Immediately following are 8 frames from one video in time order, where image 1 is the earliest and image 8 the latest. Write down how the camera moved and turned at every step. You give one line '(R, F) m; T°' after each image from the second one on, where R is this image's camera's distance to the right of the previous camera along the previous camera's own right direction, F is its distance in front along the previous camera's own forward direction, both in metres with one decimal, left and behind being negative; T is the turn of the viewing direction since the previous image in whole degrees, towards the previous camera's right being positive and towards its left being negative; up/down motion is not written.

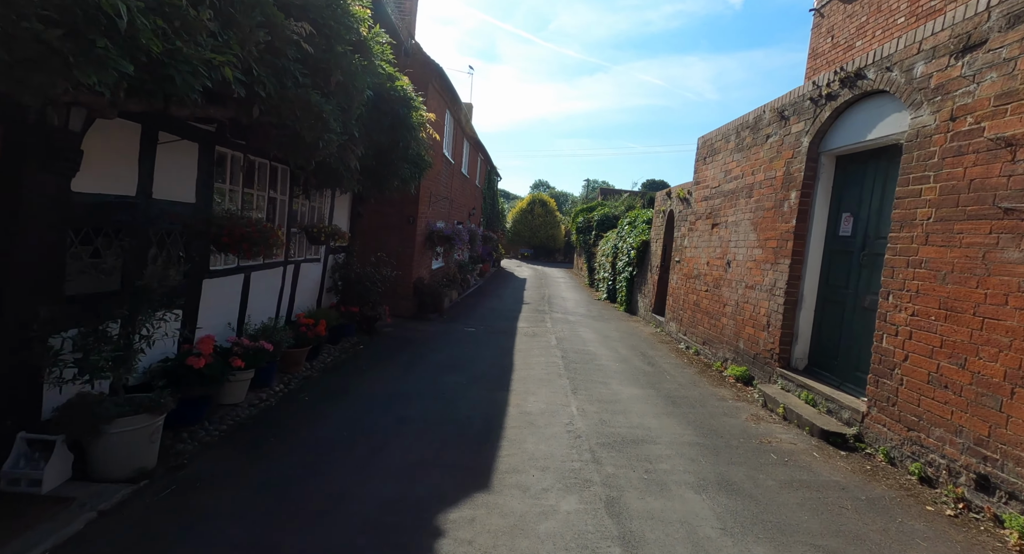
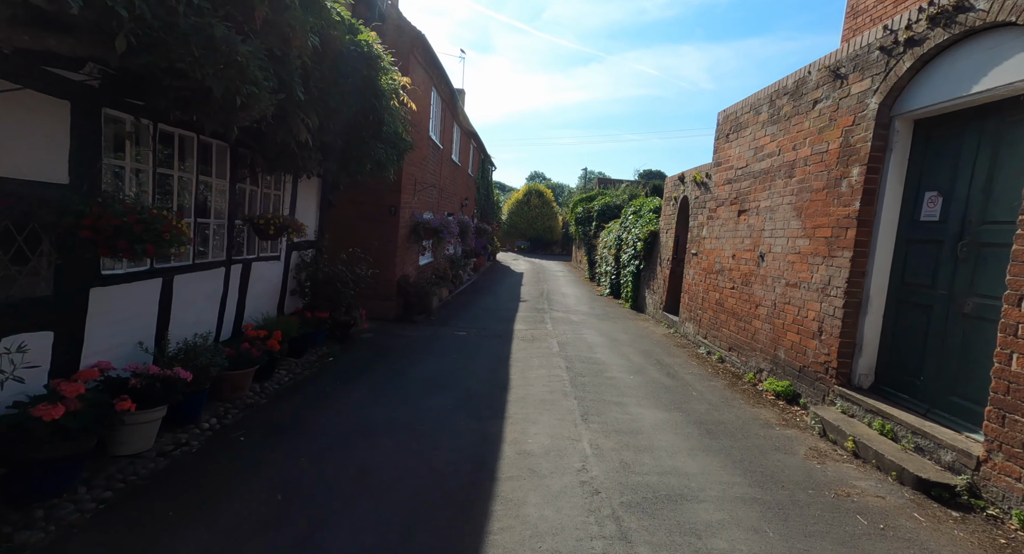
(0.0, +1.2) m; 0°
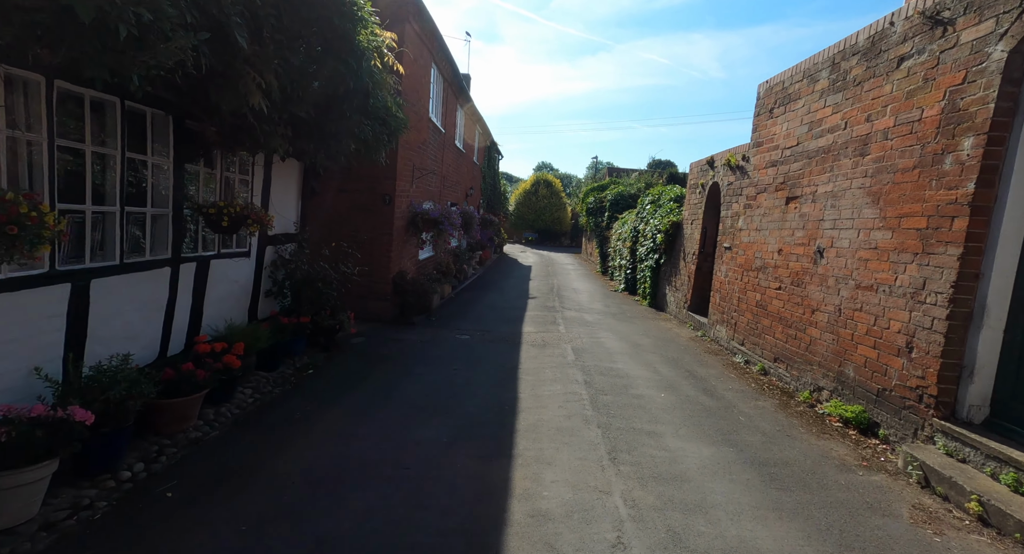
(0.0, +1.0) m; -1°
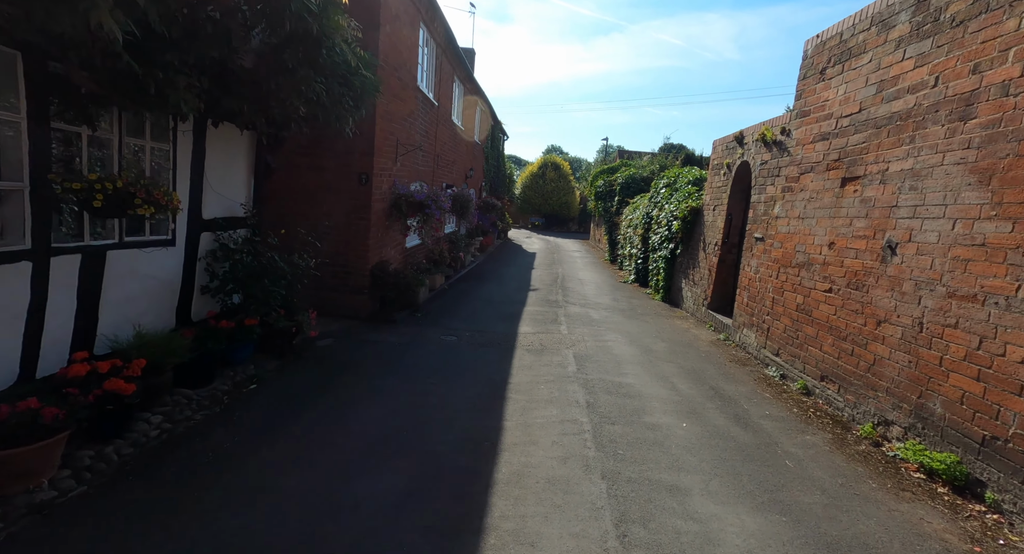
(+0.2, +1.1) m; -1°
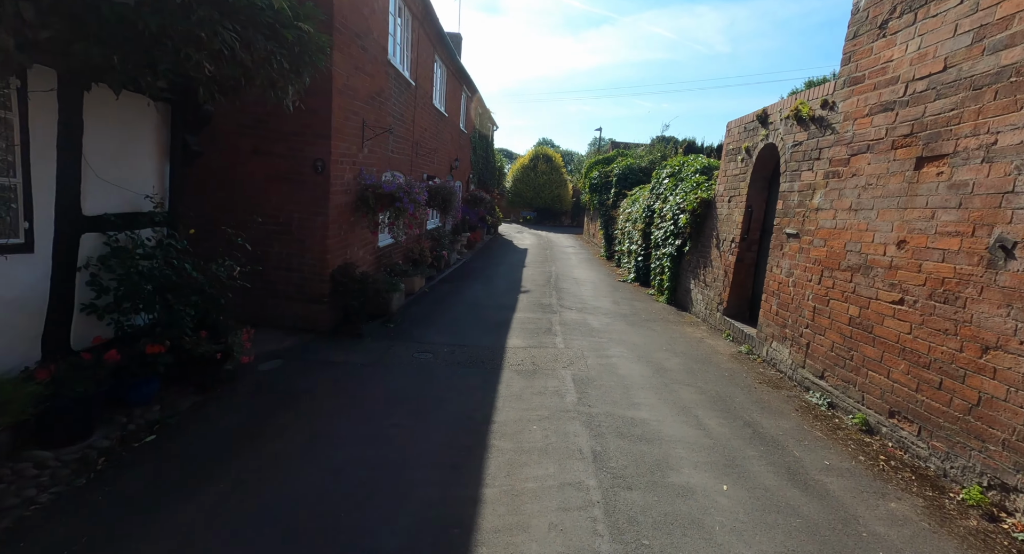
(+0.1, +1.2) m; +1°
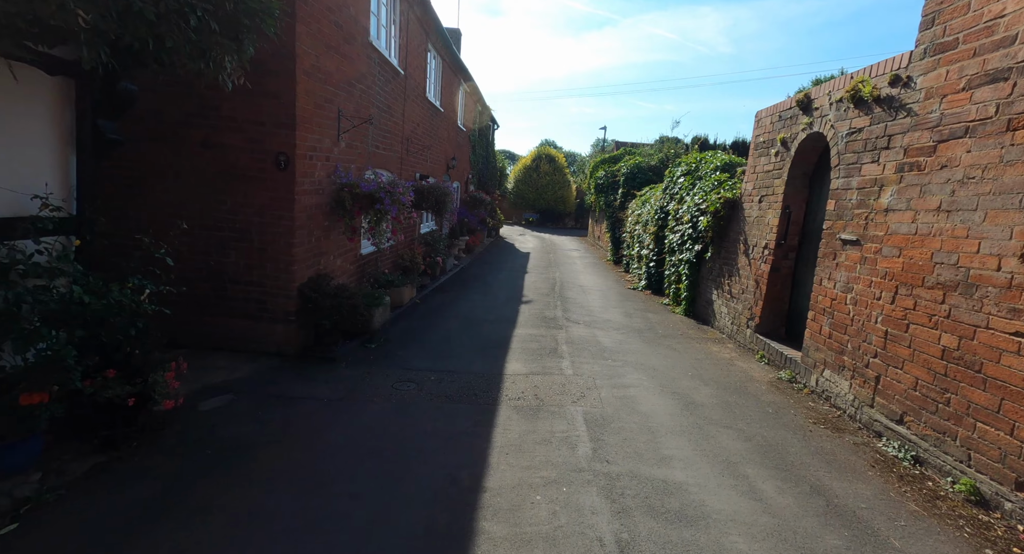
(0.0, +1.0) m; 0°
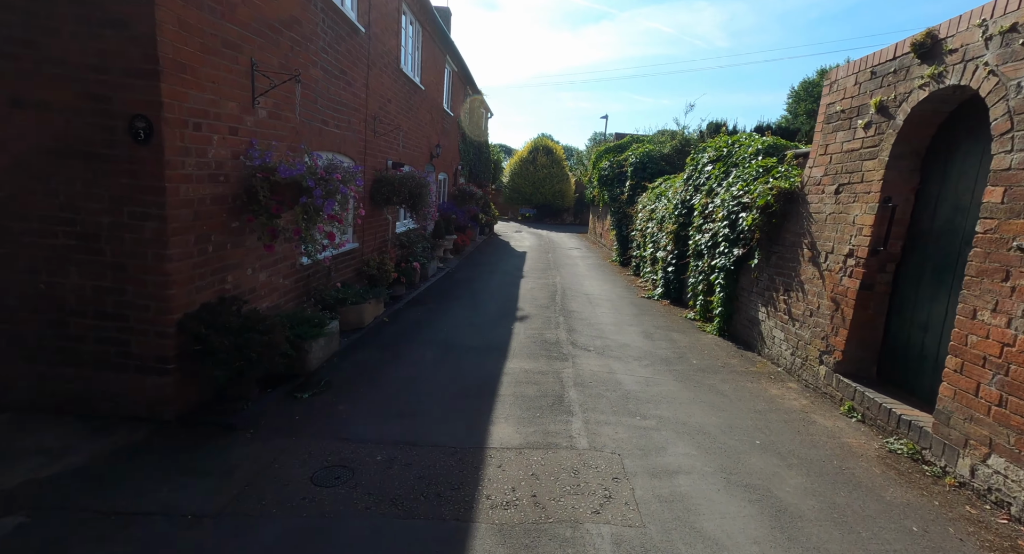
(+0.1, +1.9) m; 0°
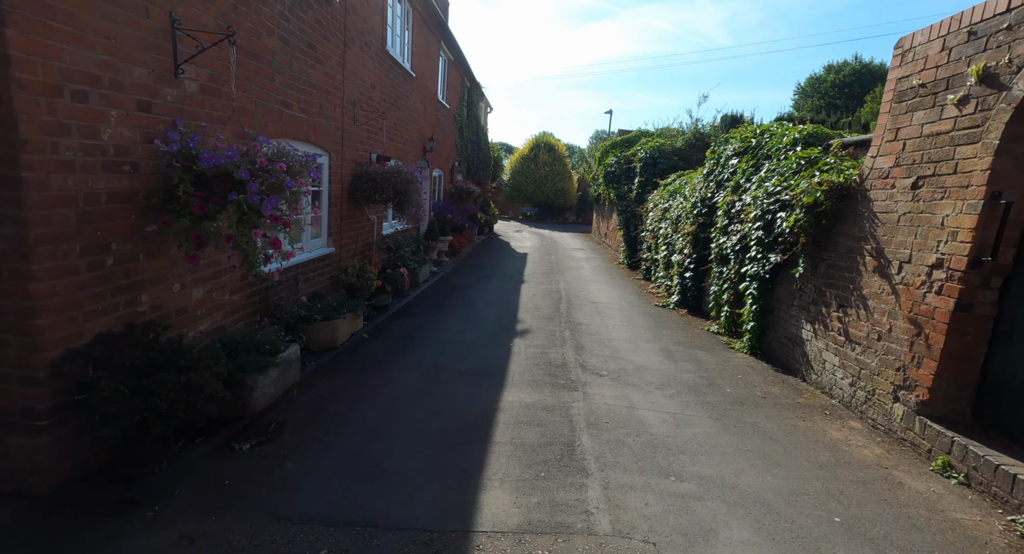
(0.0, +1.0) m; 0°
